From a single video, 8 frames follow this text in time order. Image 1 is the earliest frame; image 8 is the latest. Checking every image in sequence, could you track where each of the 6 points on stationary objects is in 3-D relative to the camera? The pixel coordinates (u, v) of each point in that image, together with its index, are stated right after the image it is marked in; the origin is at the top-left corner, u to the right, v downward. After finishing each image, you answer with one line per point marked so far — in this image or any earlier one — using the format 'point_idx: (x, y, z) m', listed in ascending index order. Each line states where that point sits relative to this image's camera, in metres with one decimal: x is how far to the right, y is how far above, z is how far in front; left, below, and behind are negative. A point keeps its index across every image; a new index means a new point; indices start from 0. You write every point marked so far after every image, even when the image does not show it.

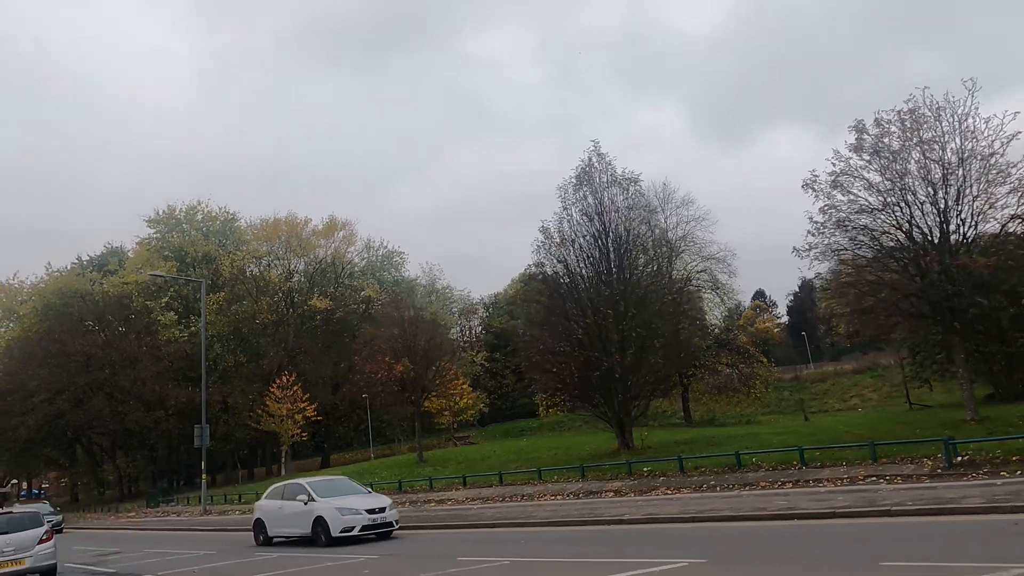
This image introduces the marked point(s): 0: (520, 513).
0: (+0.2, -5.2, +18.5) m
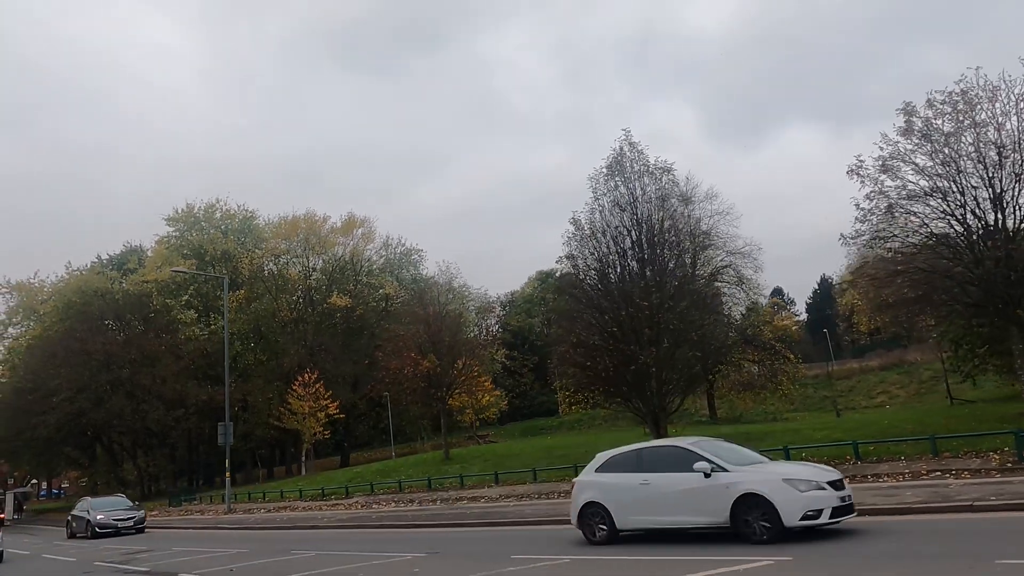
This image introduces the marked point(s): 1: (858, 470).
0: (+1.1, -5.0, +17.9) m
1: (+7.0, -3.7, +16.1) m
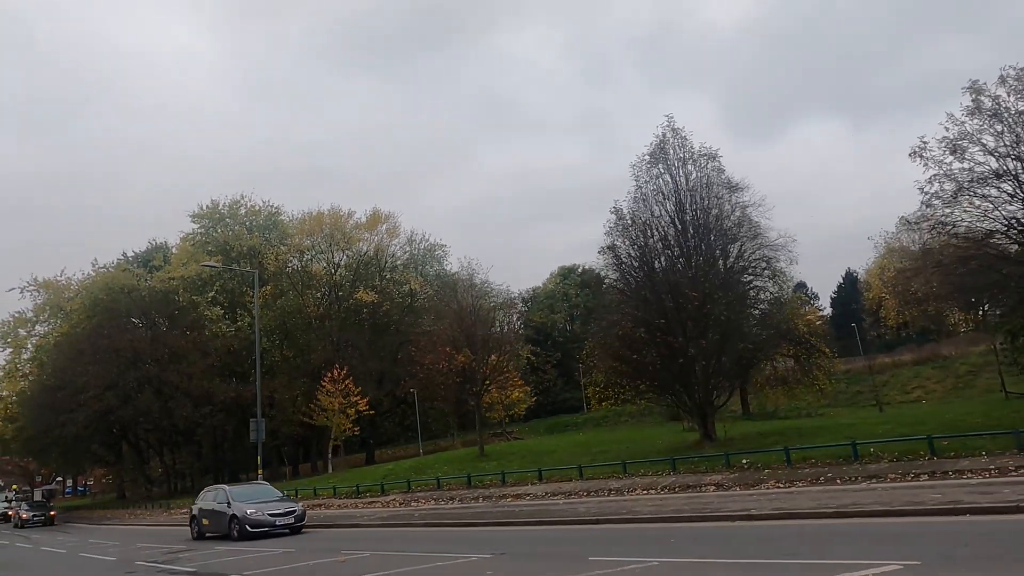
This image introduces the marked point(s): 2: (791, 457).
0: (+2.3, -4.8, +17.1) m
1: (+8.1, -3.4, +15.2) m
2: (+6.5, -3.9, +18.4) m
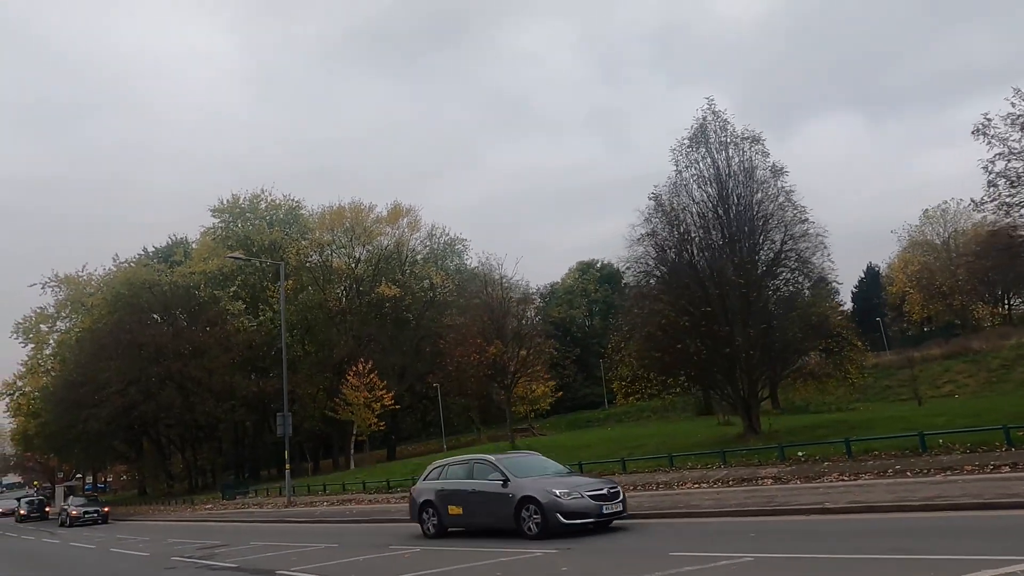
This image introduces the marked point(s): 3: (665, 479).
0: (+3.3, -4.4, +16.4) m
1: (+9.1, -3.1, +14.4) m
2: (+7.5, -3.6, +17.6) m
3: (+3.8, -4.7, +19.7) m
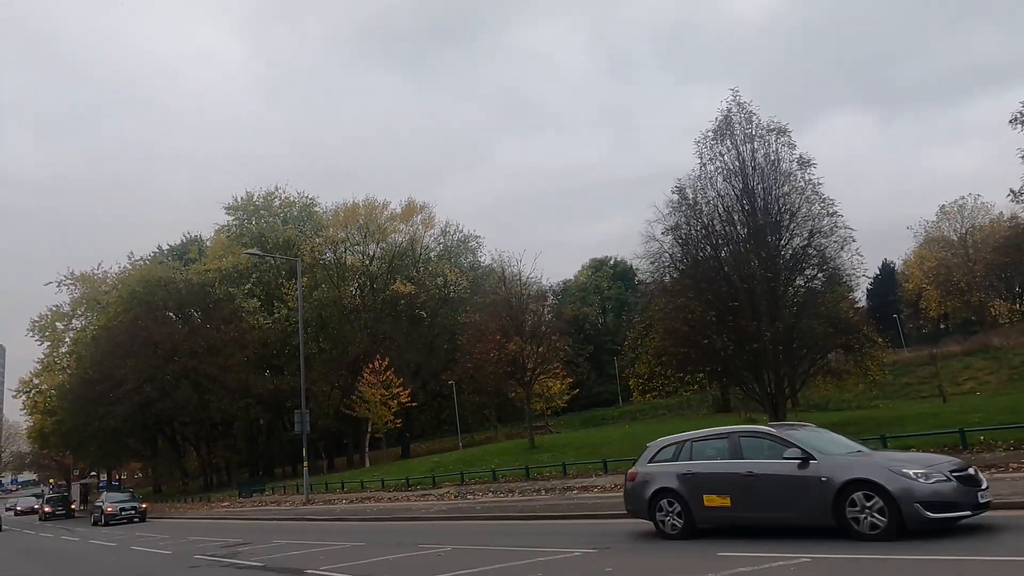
0: (+3.9, -4.3, +16.0) m
1: (+9.7, -2.9, +13.9) m
2: (+8.1, -3.4, +17.1) m
3: (+4.4, -4.6, +19.3) m
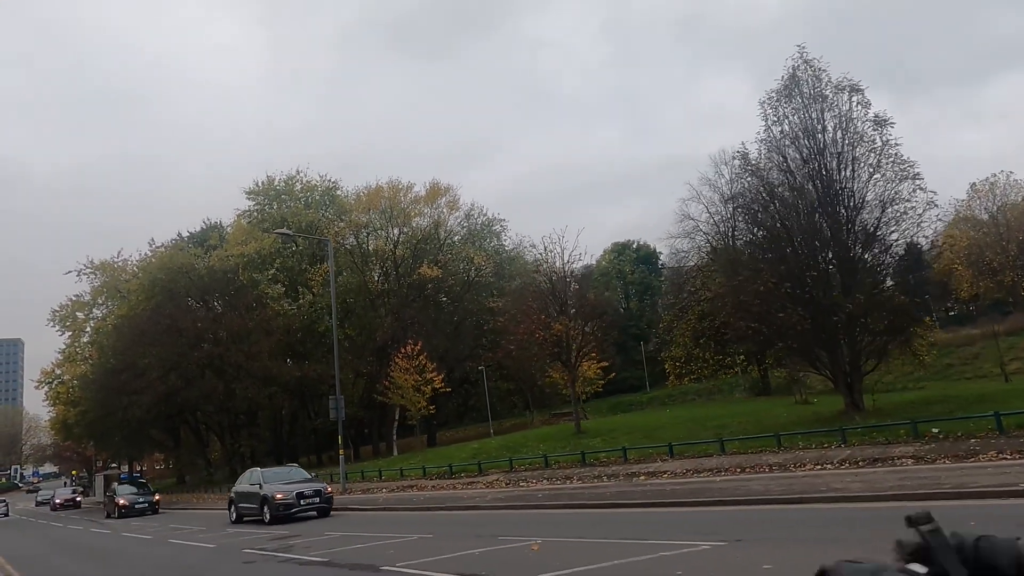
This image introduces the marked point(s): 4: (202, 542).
0: (+5.4, -3.6, +14.5) m
1: (+11.1, -2.2, +12.3) m
2: (+9.6, -2.7, +15.5) m
3: (+5.9, -3.8, +17.7) m
4: (-7.3, -6.0, +18.7) m
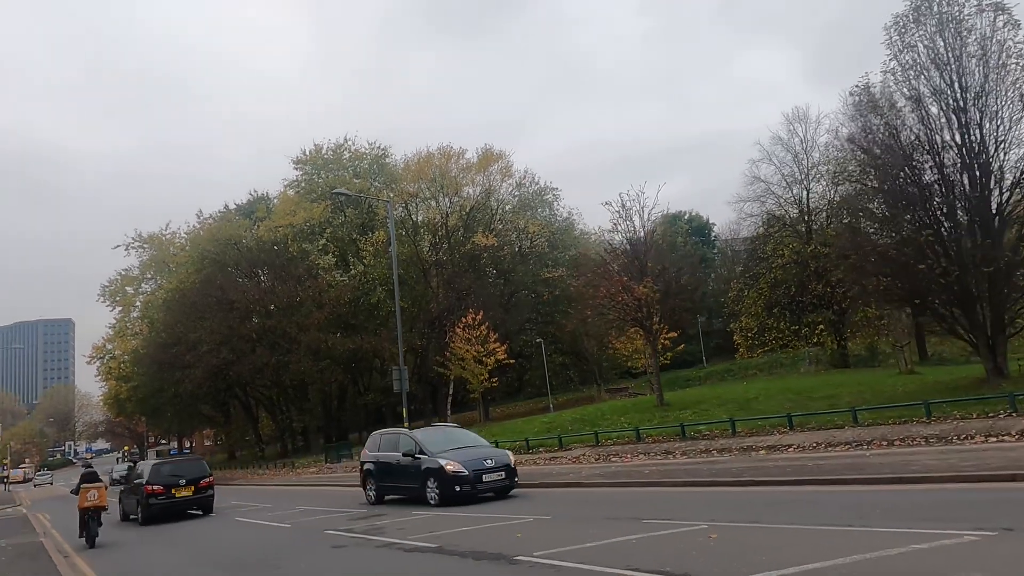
0: (+7.4, -2.6, +12.0) m
1: (+13.0, -1.2, +9.5) m
2: (+11.6, -1.6, +12.8) m
3: (+8.1, -2.7, +15.2) m
4: (-5.1, -5.0, +16.9) m
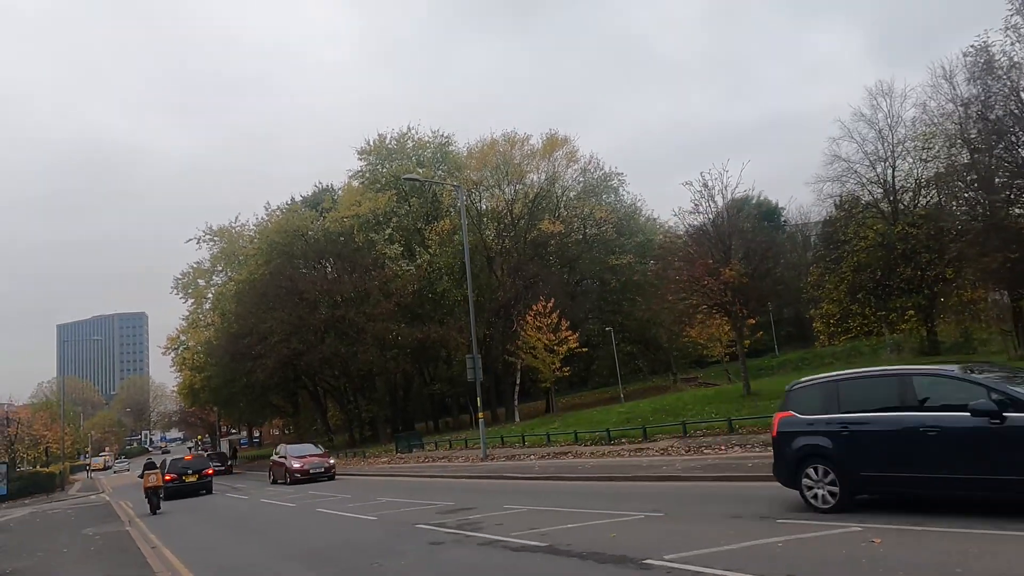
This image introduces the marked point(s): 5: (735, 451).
0: (+8.8, -2.2, +10.5) m
1: (+14.2, -0.8, +7.6) m
2: (+13.1, -1.1, +11.1) m
3: (+9.8, -2.3, +13.7) m
4: (-3.2, -4.7, +16.3) m
5: (+5.2, -3.8, +18.5) m
